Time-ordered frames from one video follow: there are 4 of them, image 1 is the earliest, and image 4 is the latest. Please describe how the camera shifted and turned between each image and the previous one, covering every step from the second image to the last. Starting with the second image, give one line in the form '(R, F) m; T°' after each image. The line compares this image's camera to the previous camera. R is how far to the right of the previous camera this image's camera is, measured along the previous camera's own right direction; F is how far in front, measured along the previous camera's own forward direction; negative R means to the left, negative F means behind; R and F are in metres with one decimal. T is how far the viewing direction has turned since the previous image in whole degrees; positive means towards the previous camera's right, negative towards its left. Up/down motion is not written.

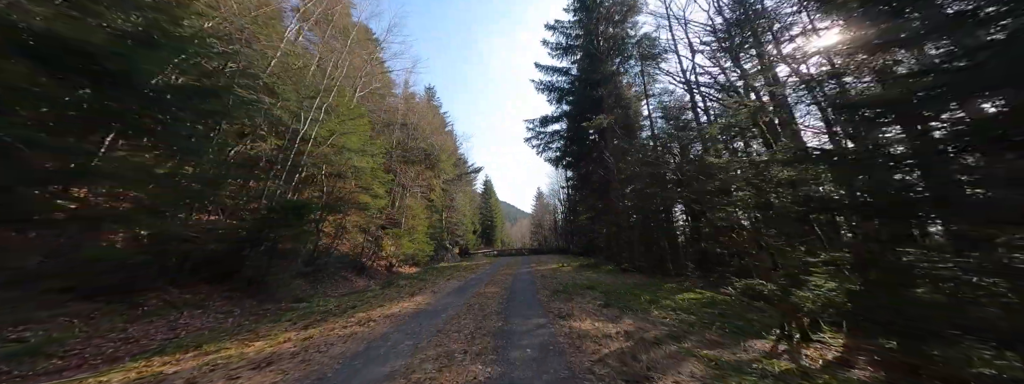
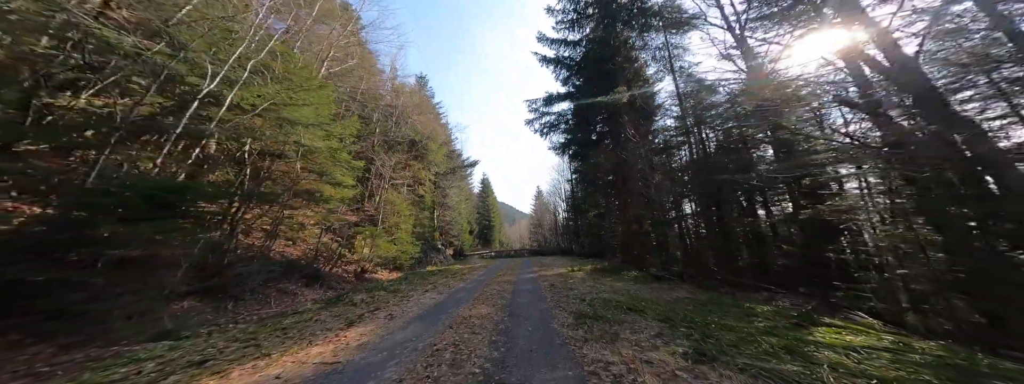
(0.0, +2.8) m; 0°
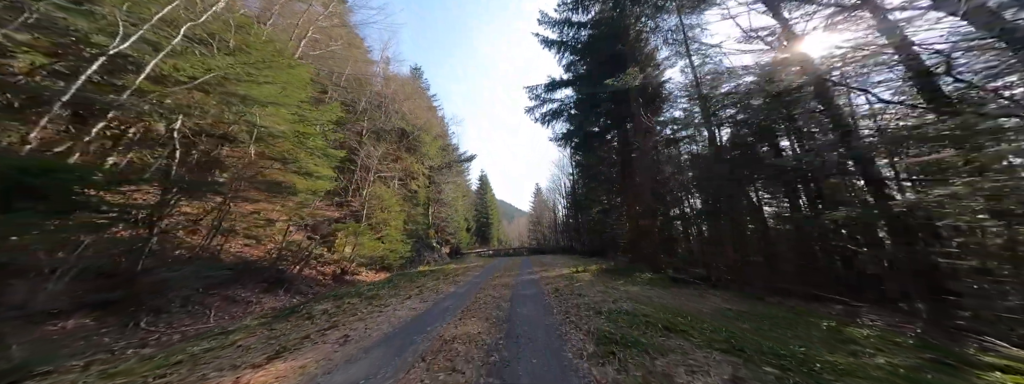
(0.0, +1.4) m; 0°
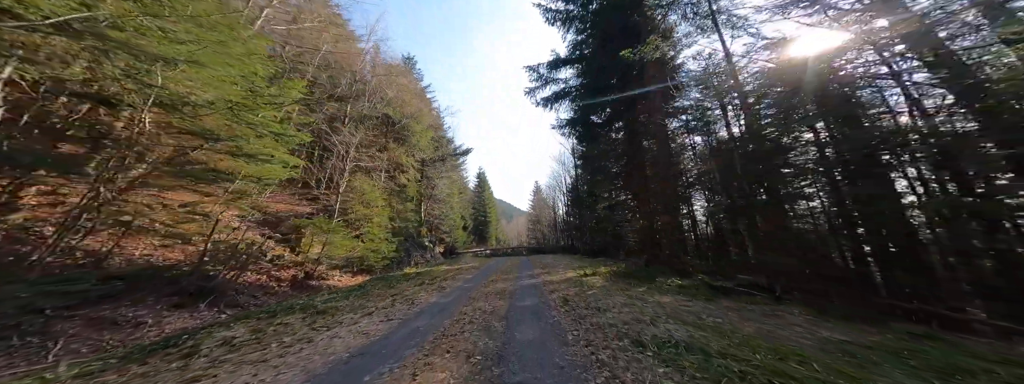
(+0.1, +1.9) m; 0°
